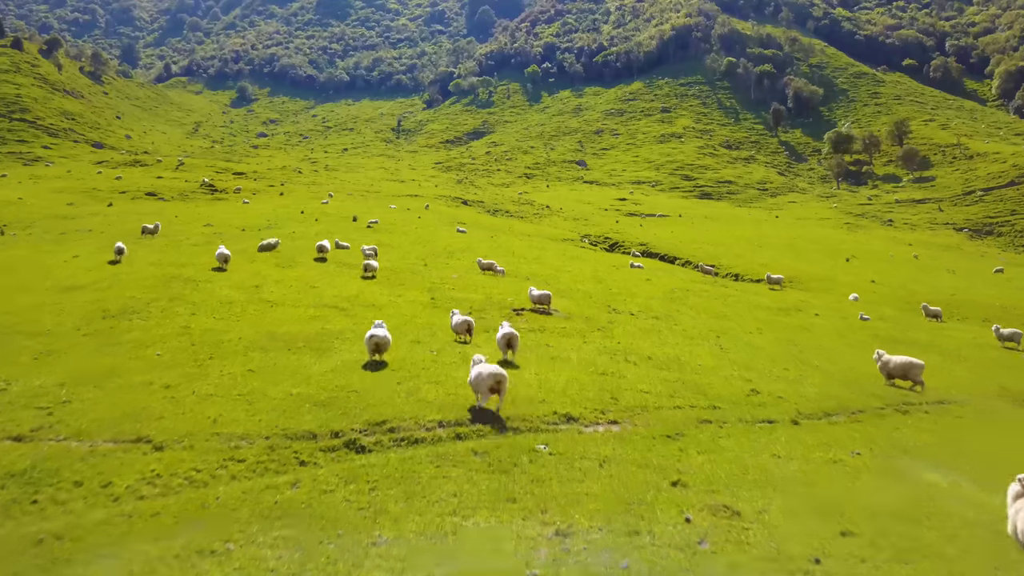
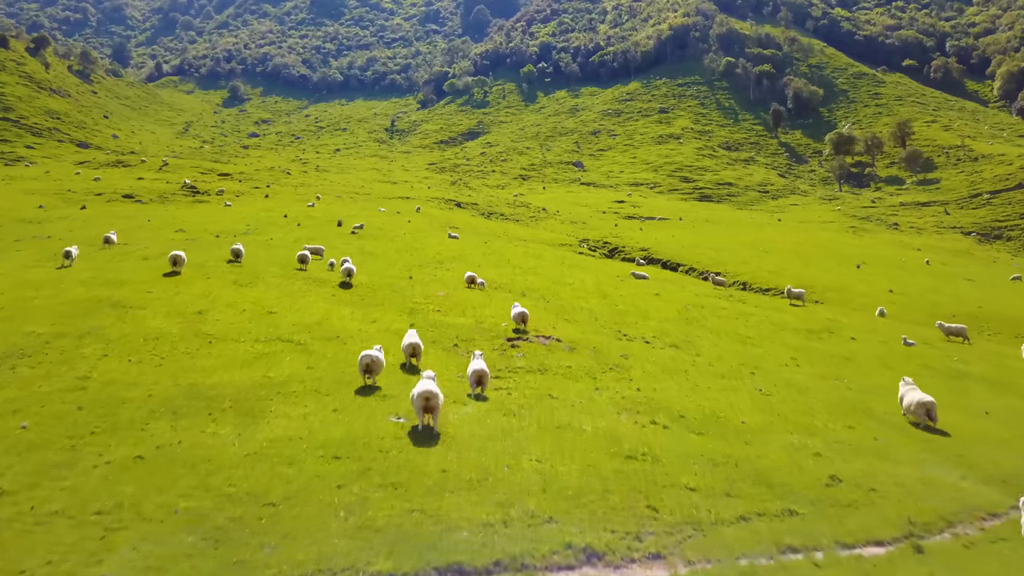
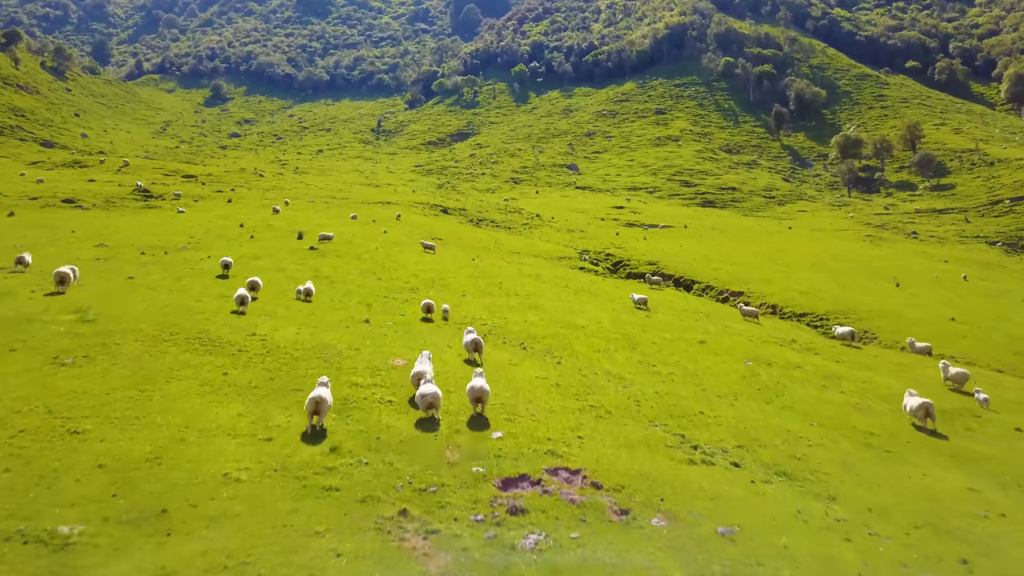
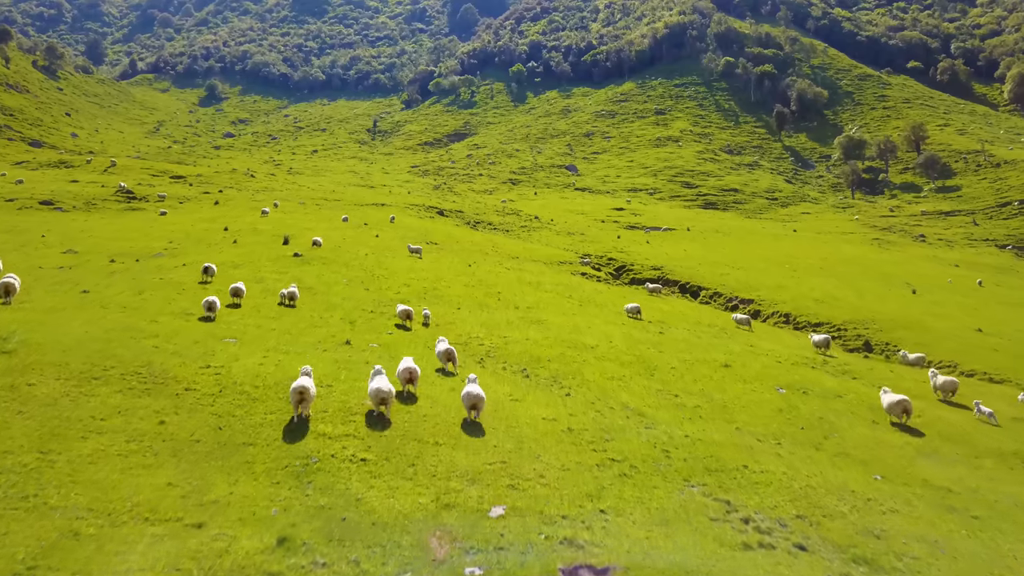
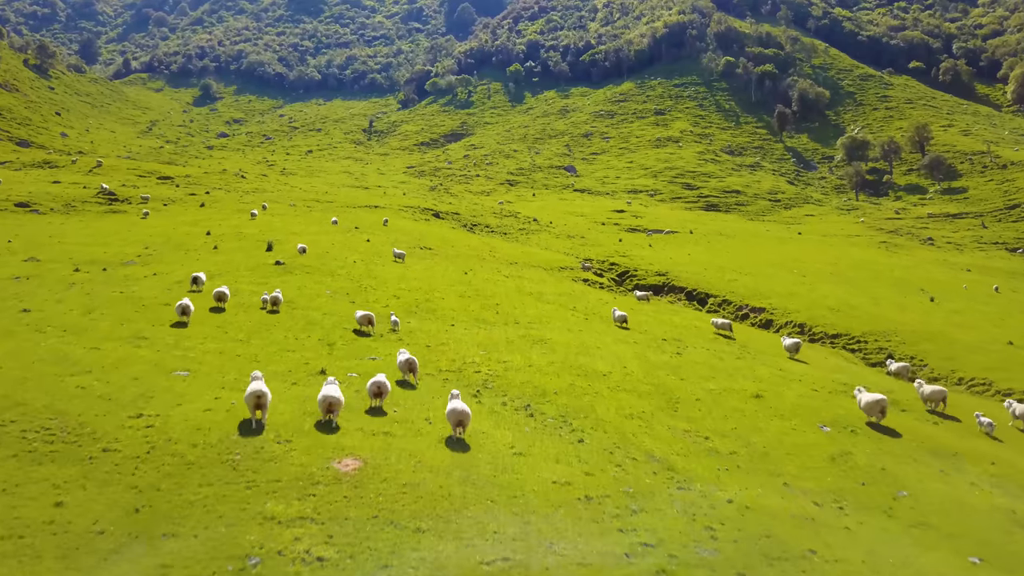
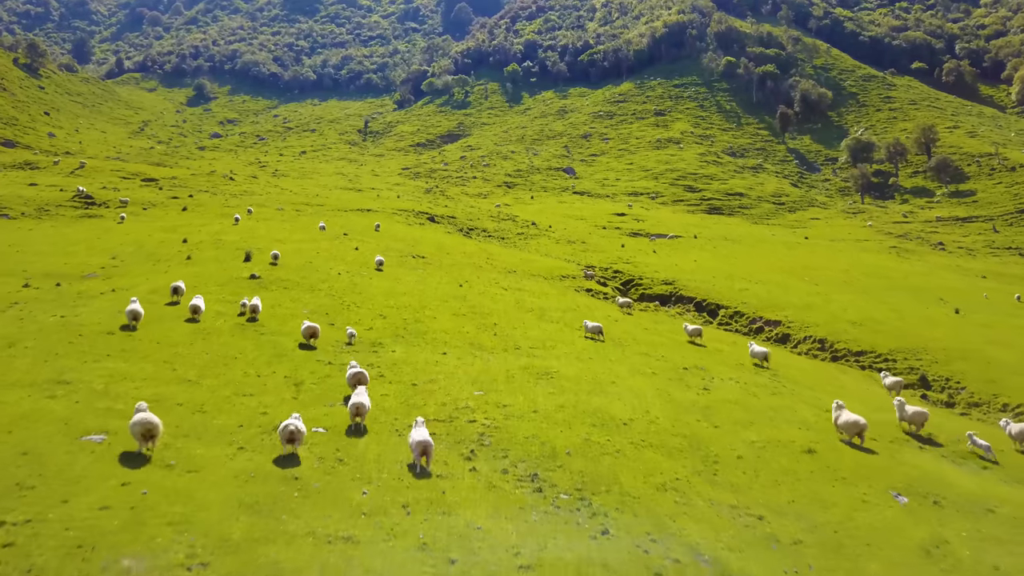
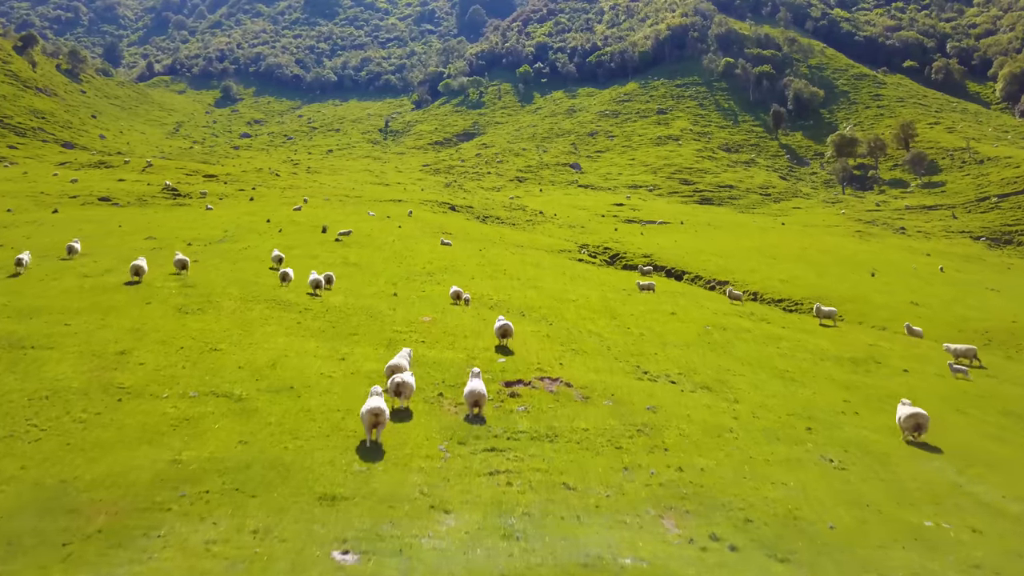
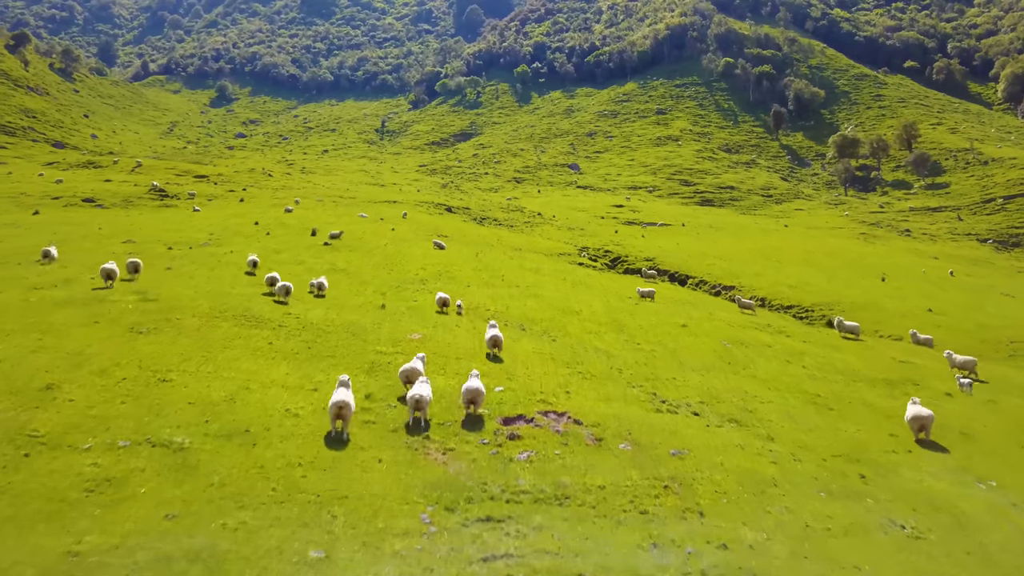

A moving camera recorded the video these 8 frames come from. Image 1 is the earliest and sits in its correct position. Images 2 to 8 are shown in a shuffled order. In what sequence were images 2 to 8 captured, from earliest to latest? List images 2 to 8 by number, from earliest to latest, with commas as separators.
2, 7, 8, 3, 4, 5, 6
